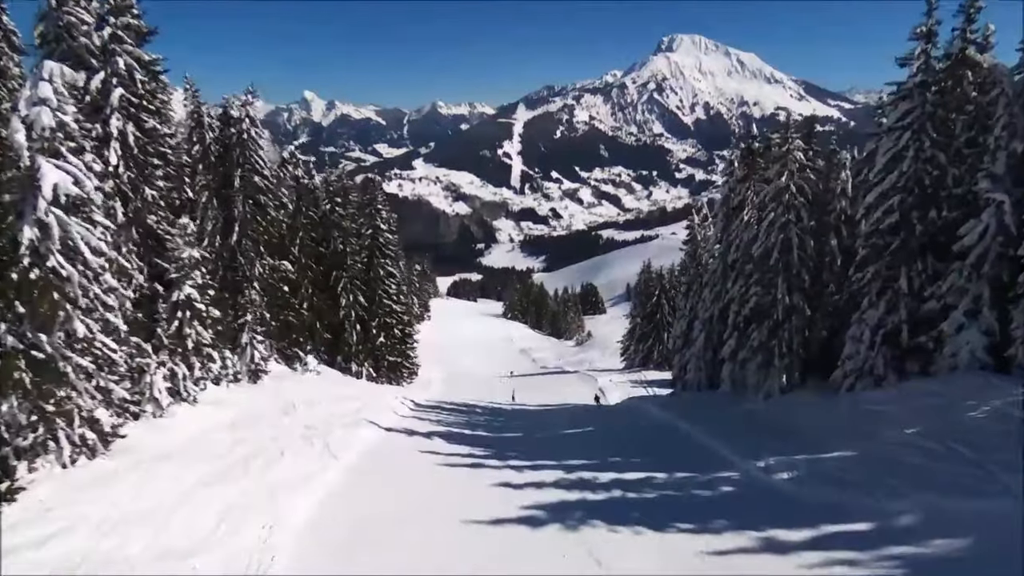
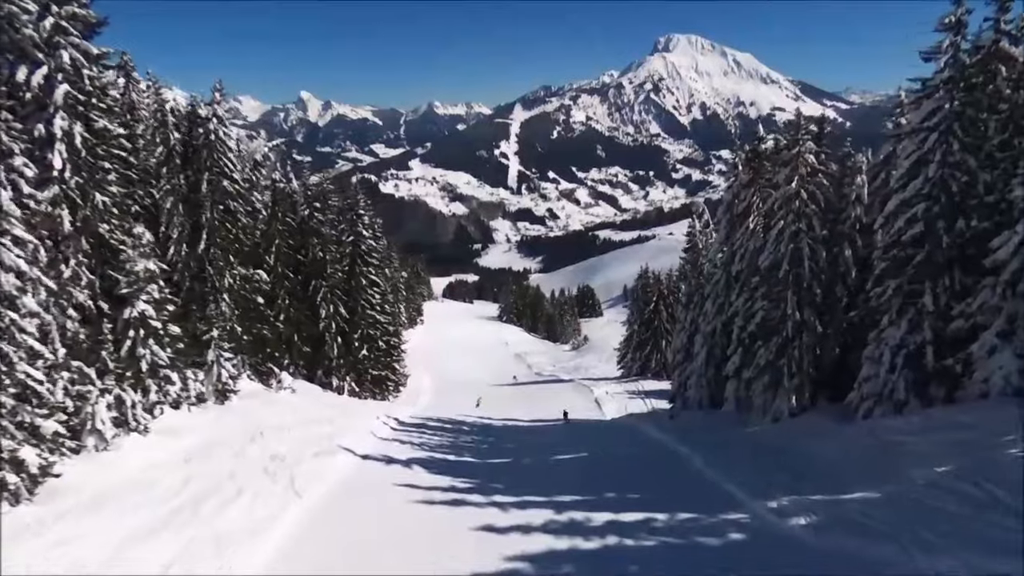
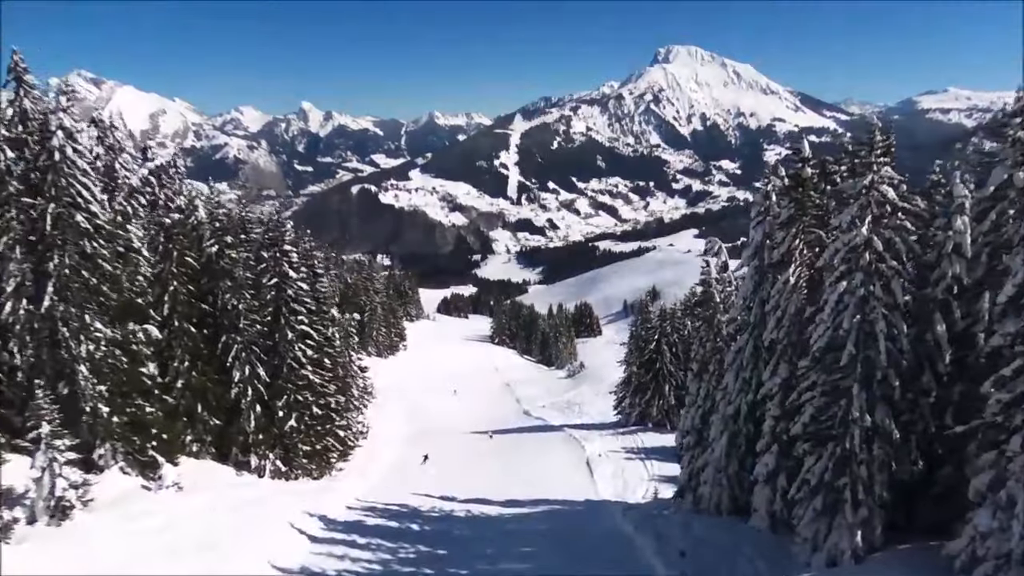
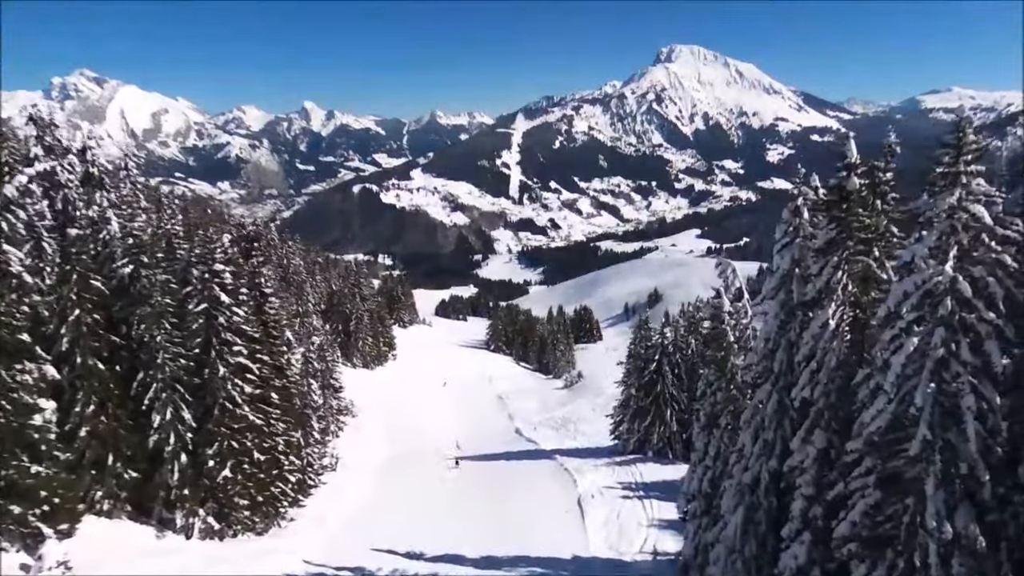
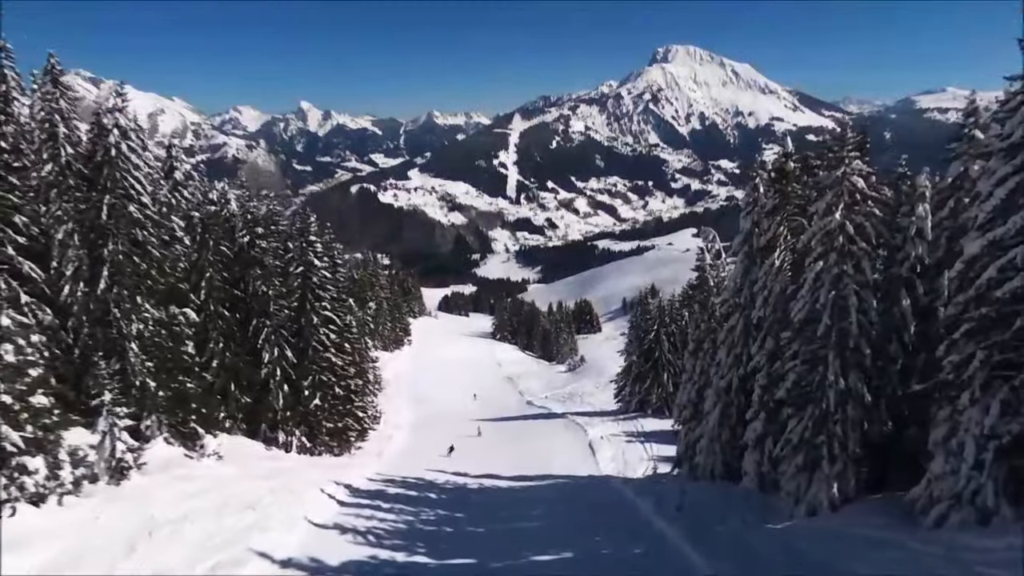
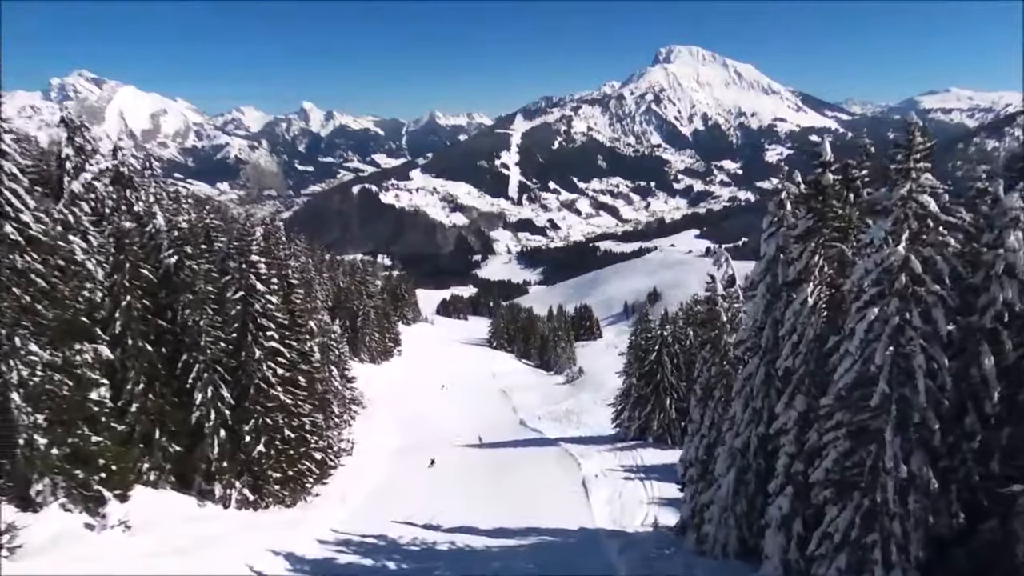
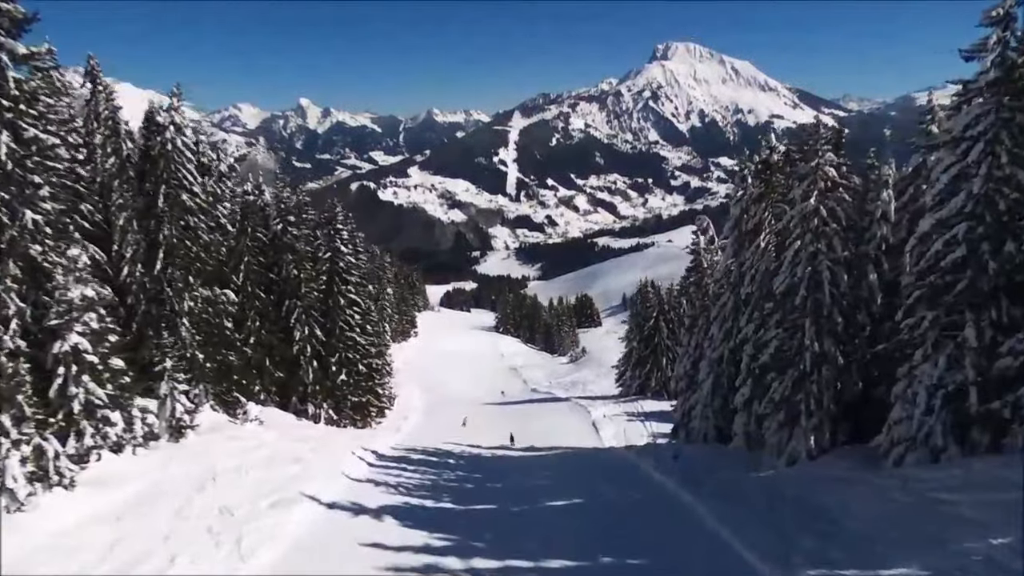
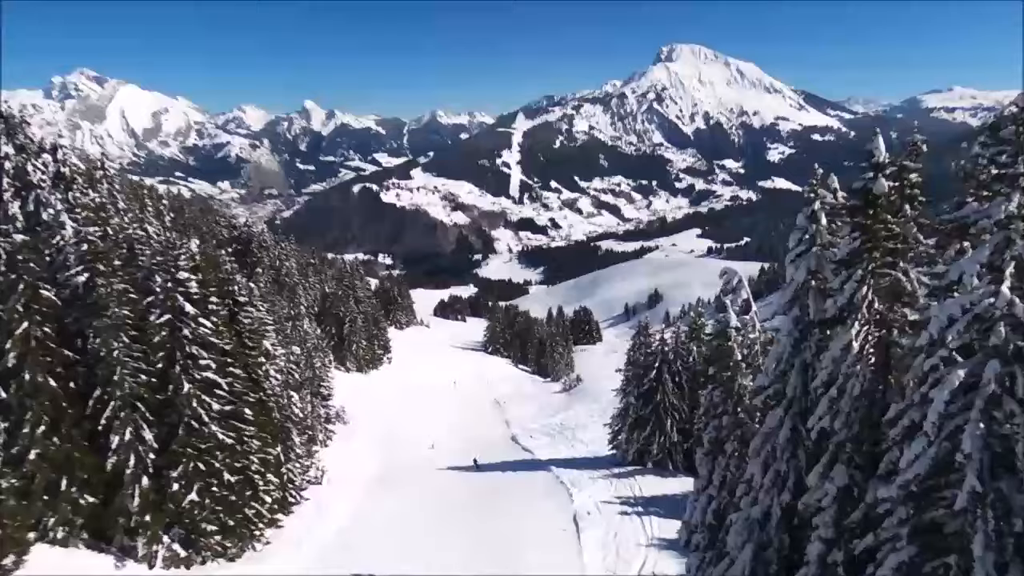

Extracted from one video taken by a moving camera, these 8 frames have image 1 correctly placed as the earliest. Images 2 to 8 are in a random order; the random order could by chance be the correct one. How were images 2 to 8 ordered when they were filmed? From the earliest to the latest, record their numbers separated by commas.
2, 7, 5, 3, 6, 4, 8
